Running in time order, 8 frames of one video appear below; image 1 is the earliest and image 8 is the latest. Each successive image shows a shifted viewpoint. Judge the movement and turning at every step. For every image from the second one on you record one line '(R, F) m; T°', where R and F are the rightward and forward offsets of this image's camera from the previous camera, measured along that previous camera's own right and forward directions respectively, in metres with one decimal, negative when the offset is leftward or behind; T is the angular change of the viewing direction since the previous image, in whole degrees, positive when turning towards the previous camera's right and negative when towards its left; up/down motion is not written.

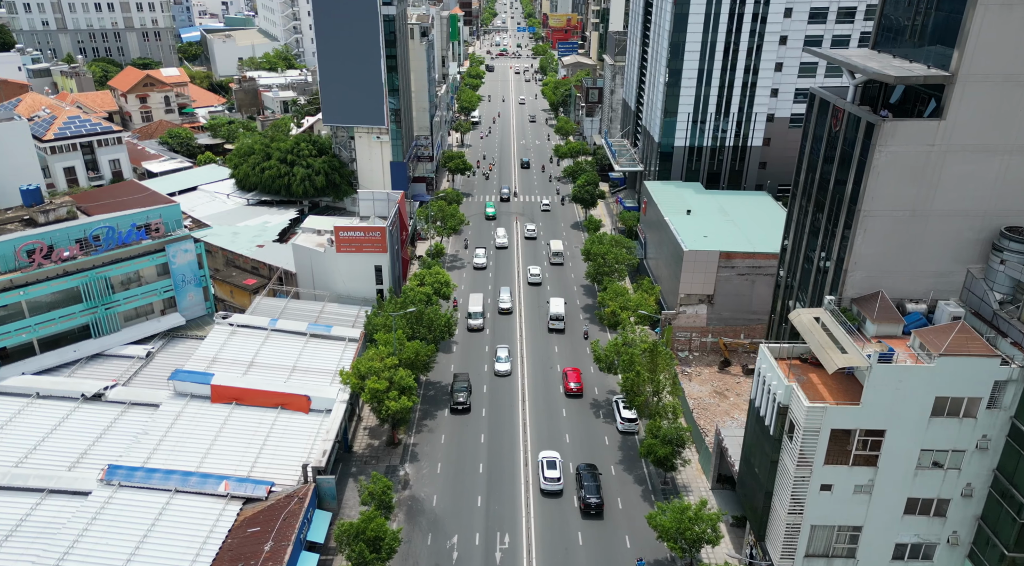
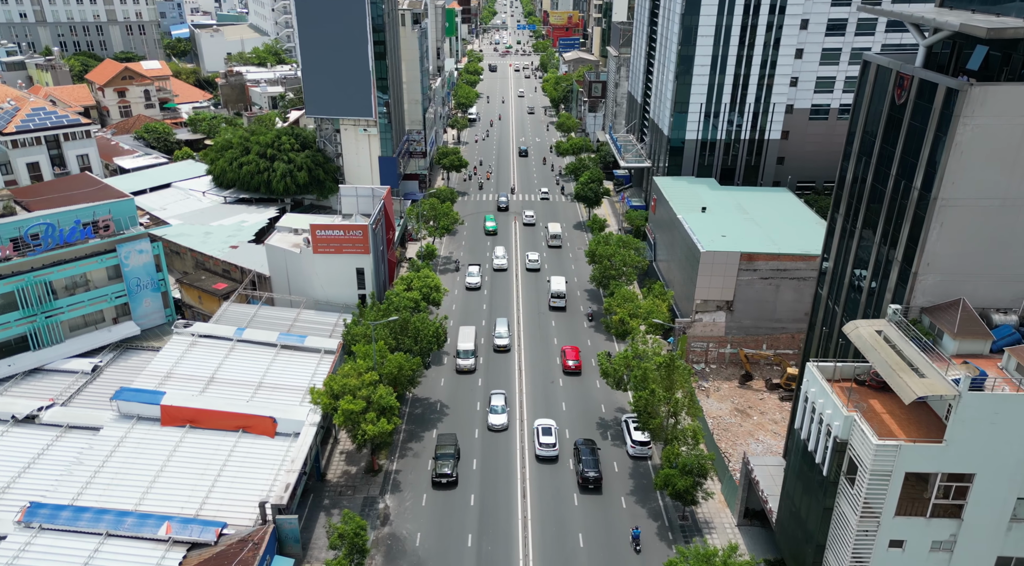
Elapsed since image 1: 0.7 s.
(+0.3, +7.9) m; 0°
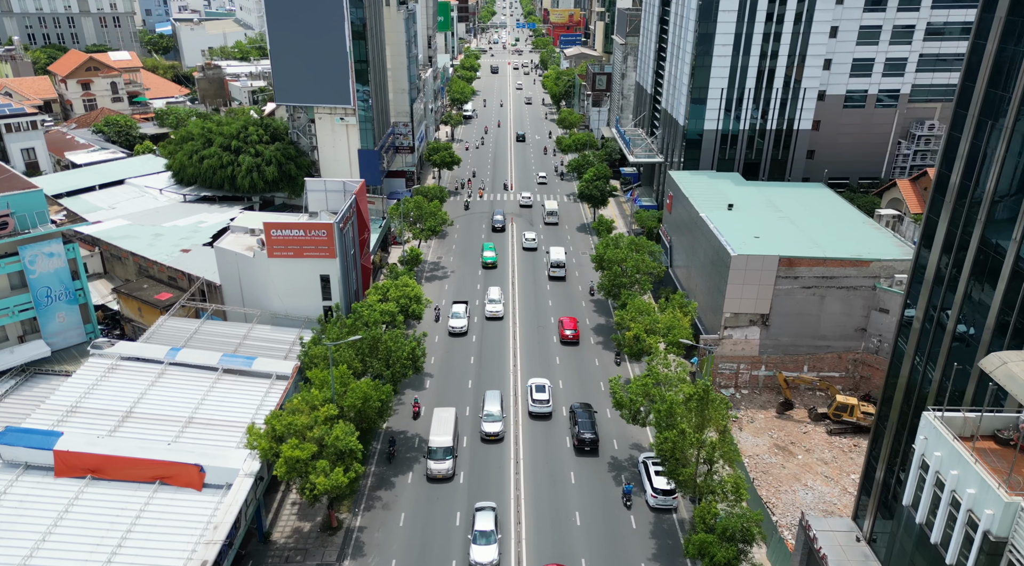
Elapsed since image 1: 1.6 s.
(+0.5, +11.3) m; 0°
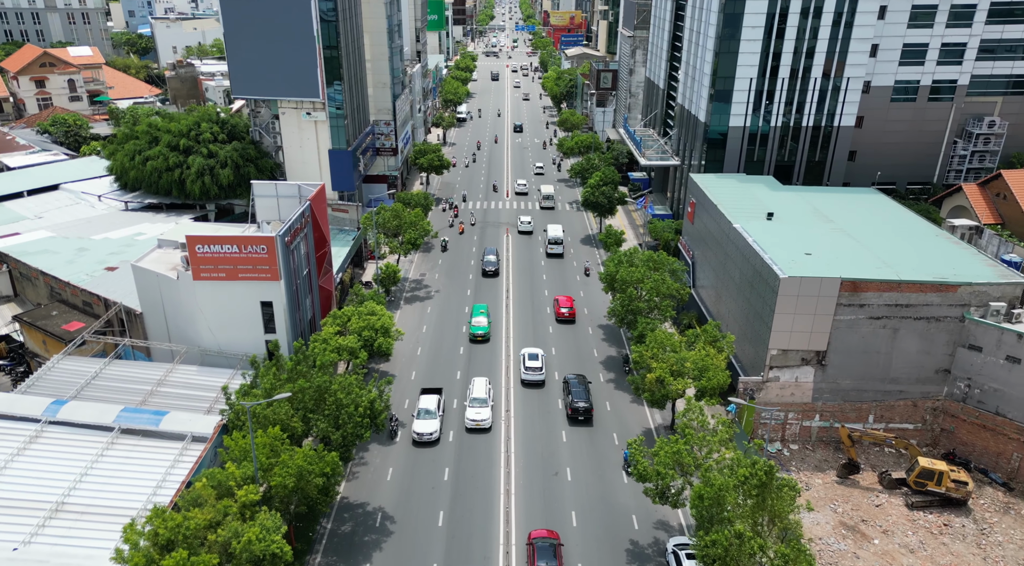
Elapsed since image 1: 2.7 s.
(+0.6, +12.2) m; 0°
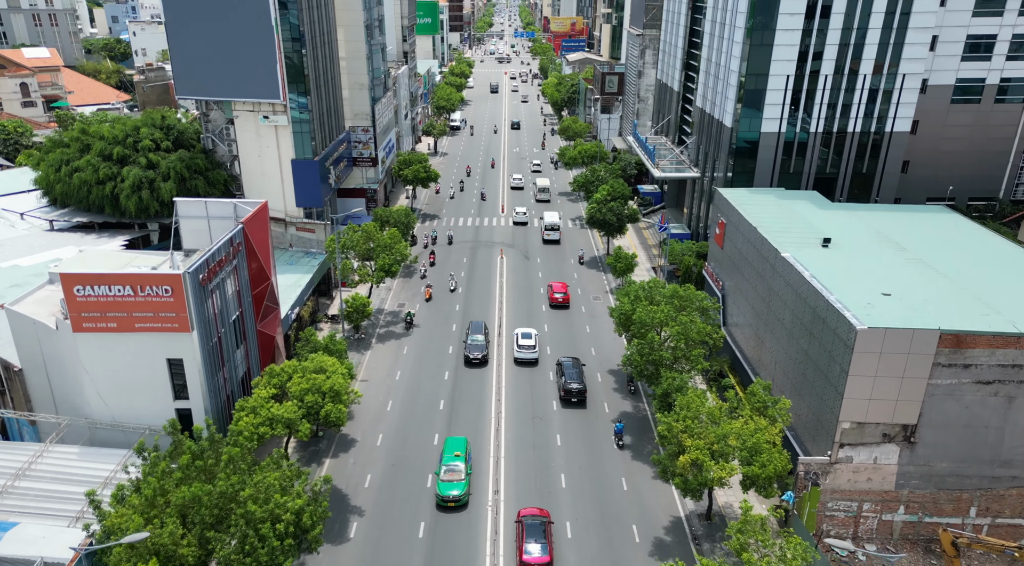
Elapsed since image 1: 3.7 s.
(+0.5, +11.4) m; 0°
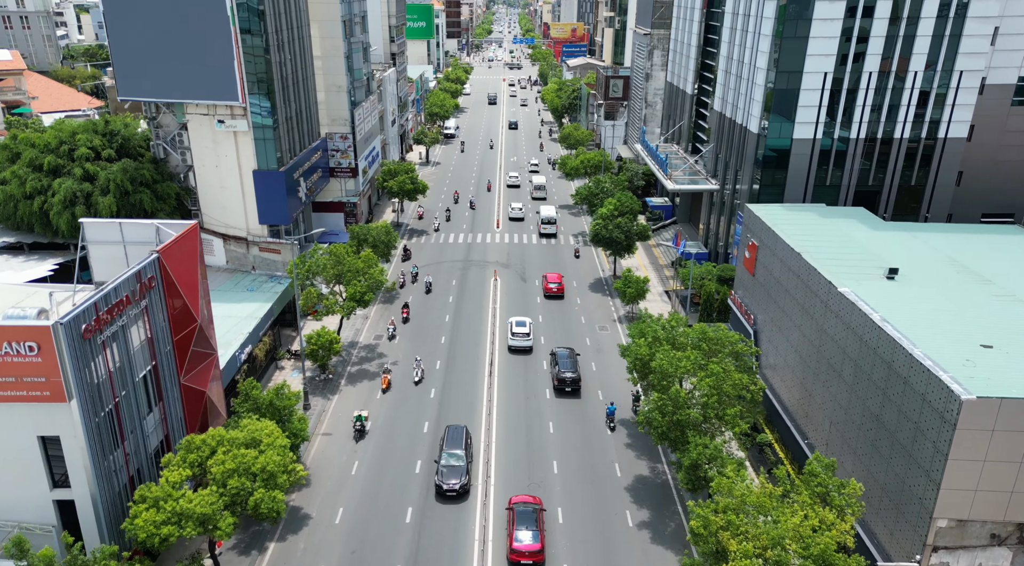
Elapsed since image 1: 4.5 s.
(+0.5, +8.7) m; 0°
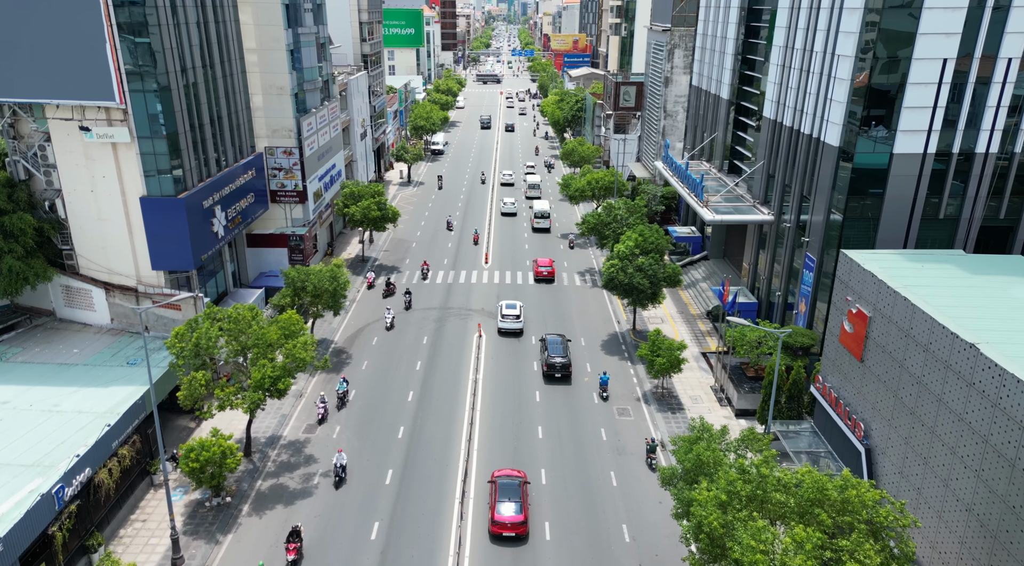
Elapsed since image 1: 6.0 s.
(+0.8, +16.3) m; 0°
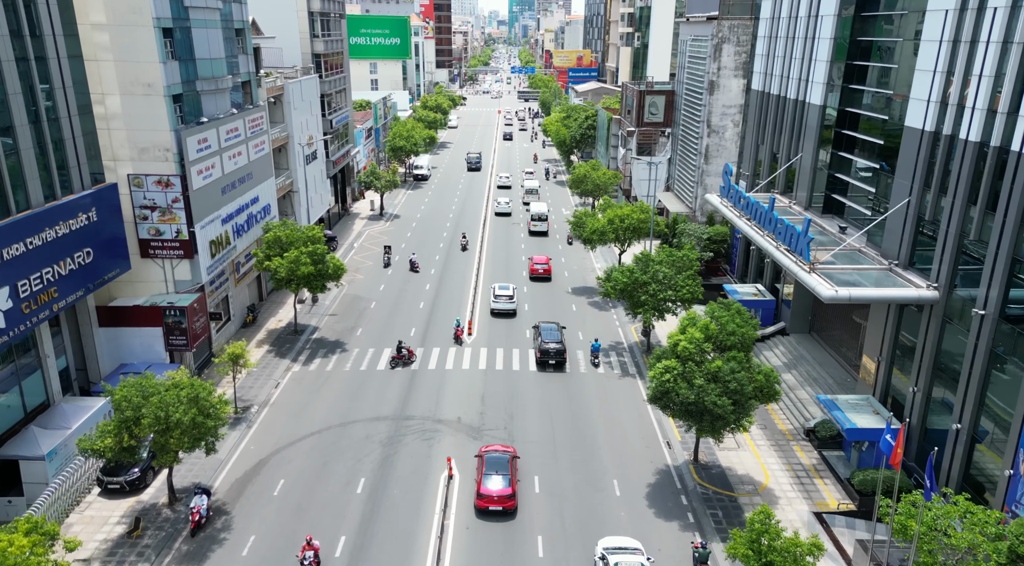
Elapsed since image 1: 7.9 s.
(+0.5, +20.3) m; 0°
